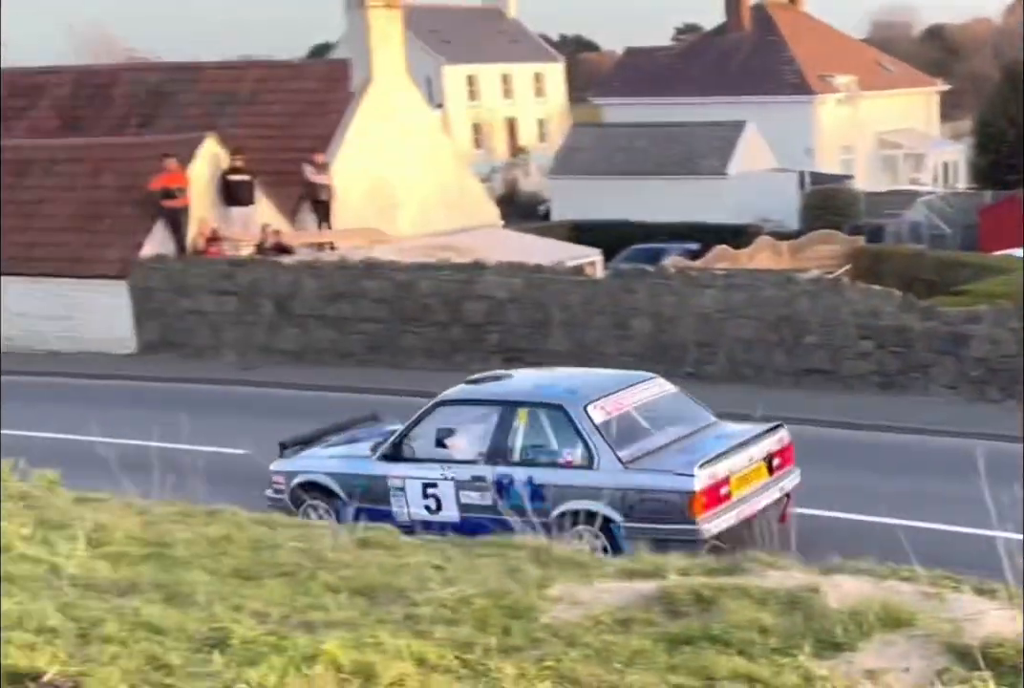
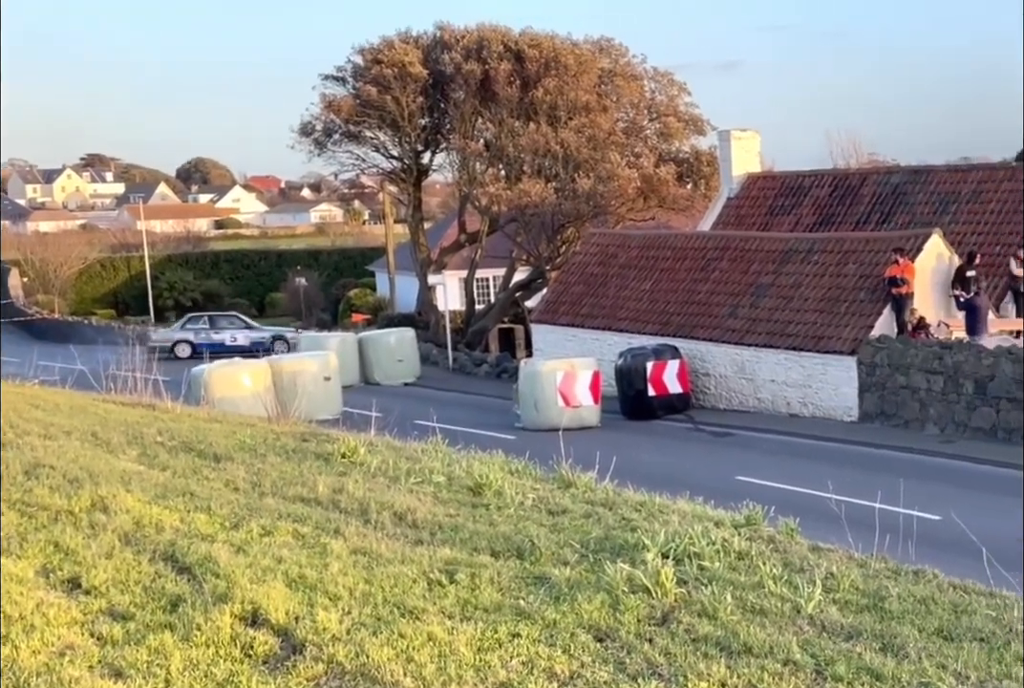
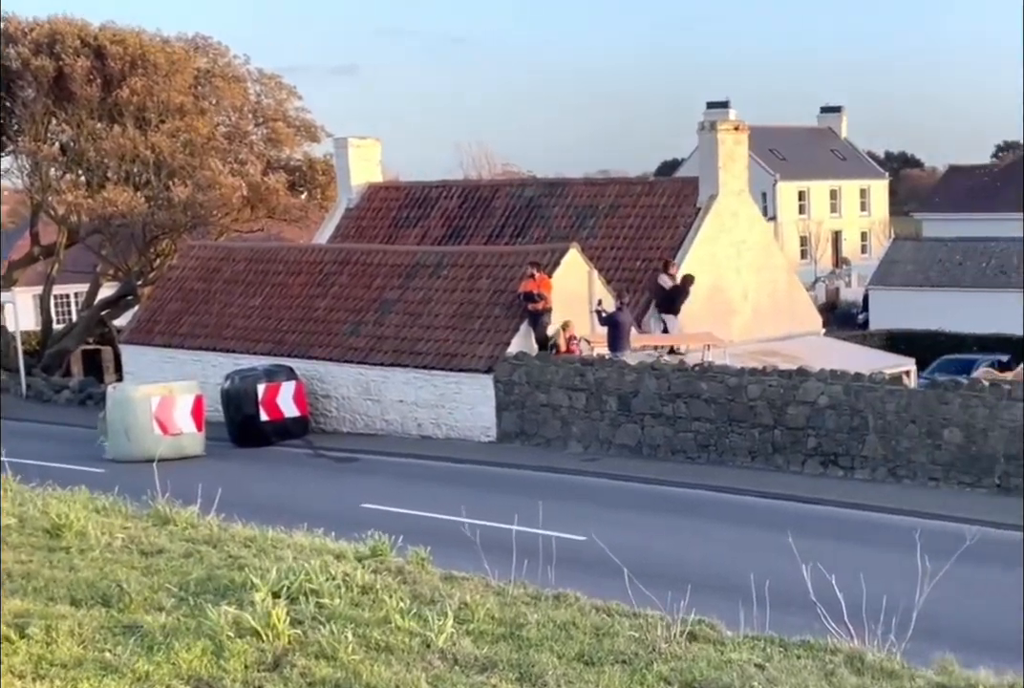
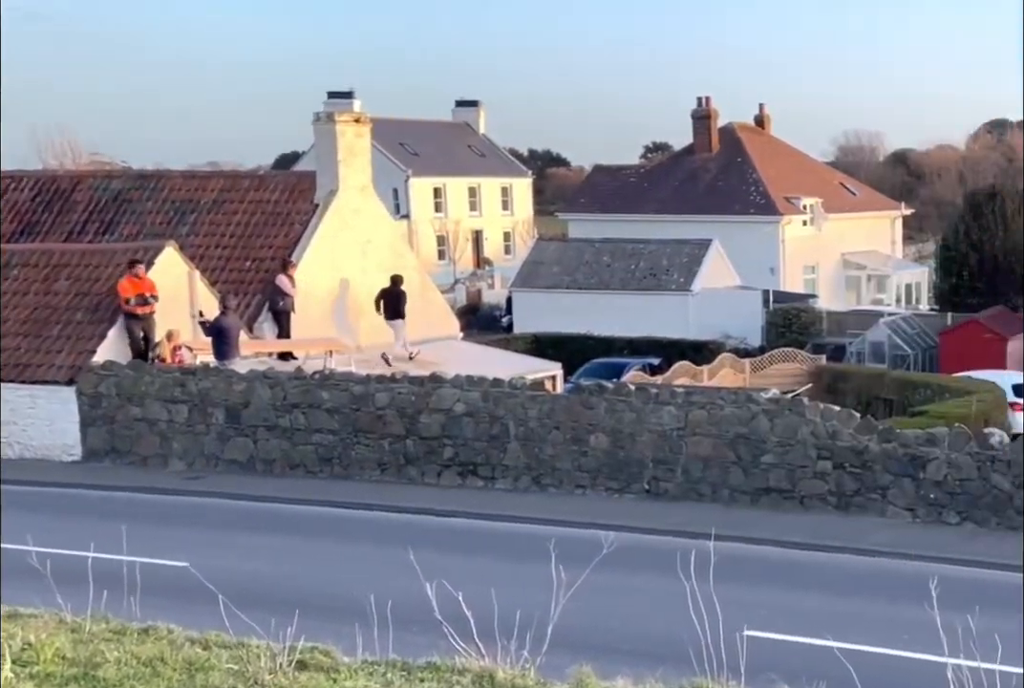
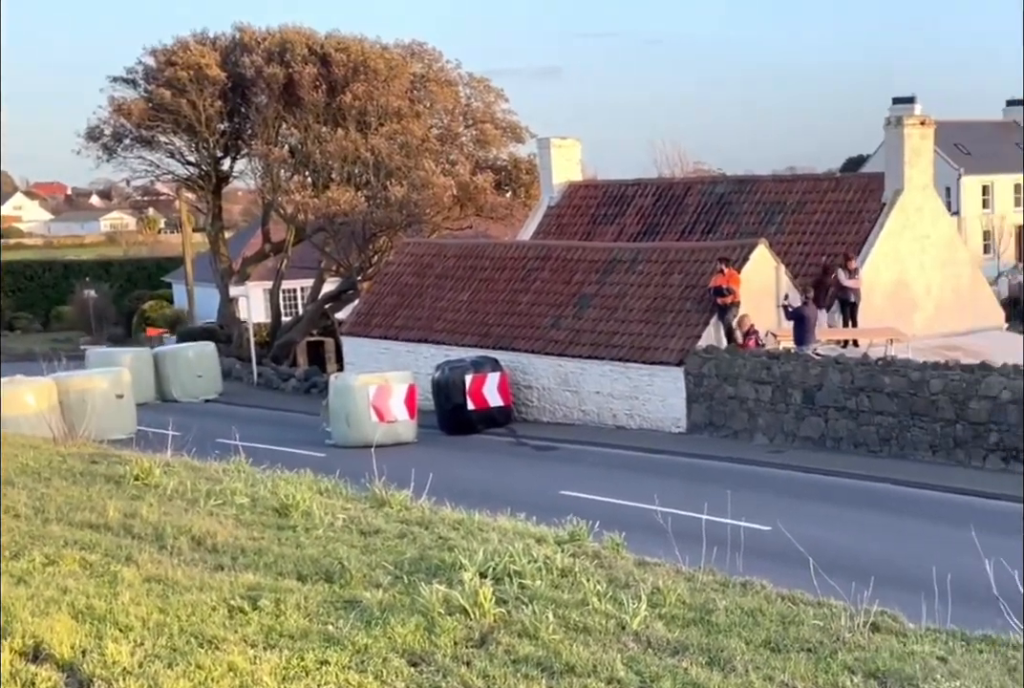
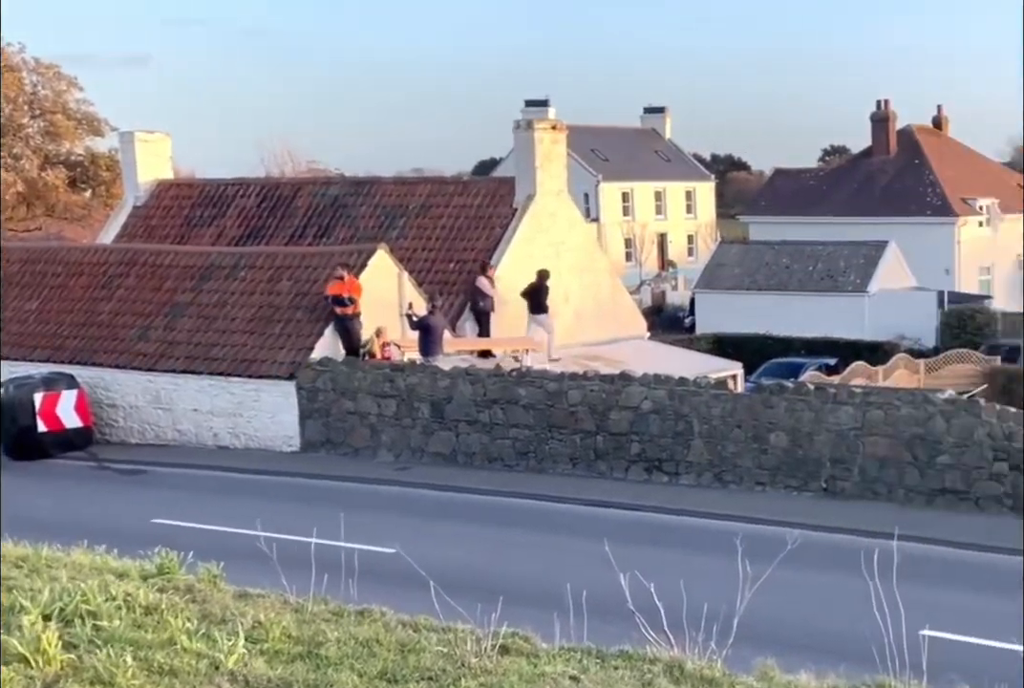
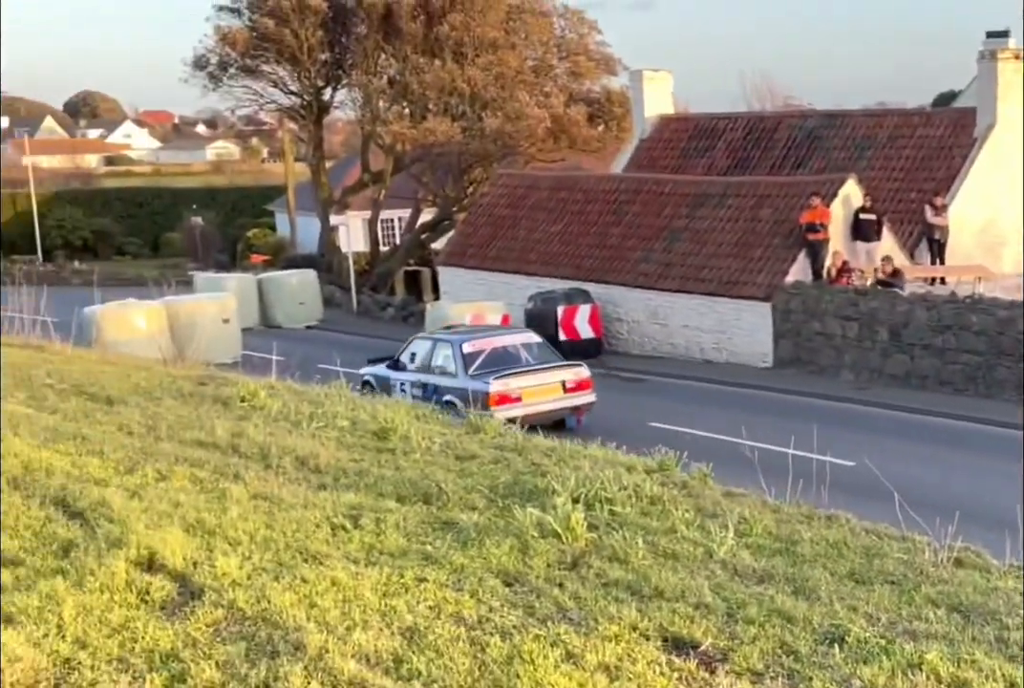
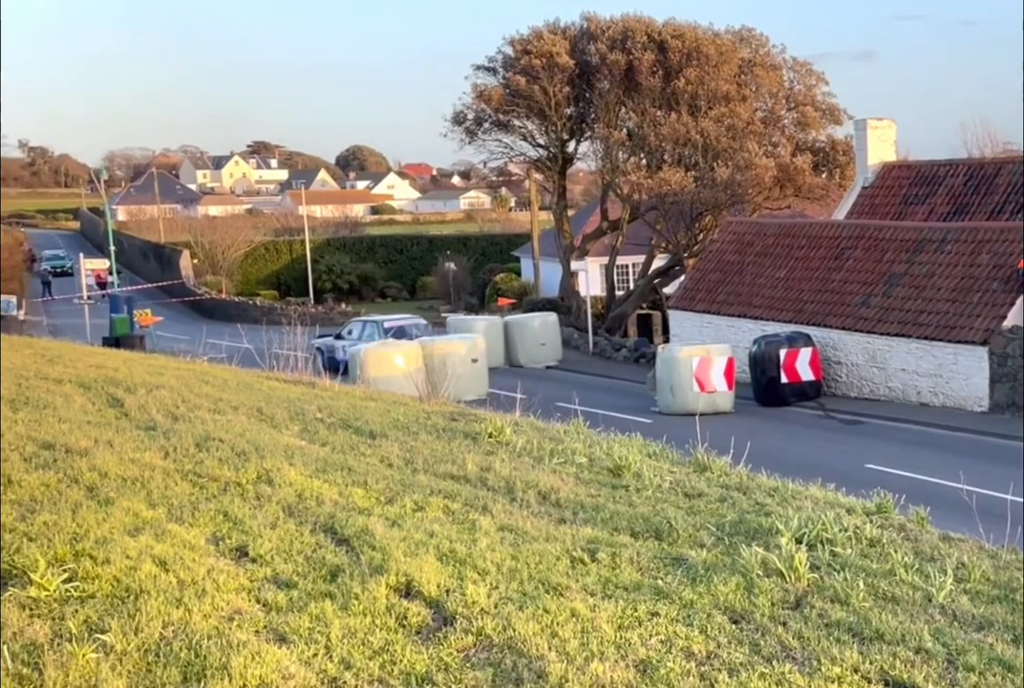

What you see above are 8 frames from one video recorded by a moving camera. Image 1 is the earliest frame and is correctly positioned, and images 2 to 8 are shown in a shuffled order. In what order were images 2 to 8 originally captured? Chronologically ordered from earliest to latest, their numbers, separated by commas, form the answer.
7, 8, 2, 5, 3, 6, 4
